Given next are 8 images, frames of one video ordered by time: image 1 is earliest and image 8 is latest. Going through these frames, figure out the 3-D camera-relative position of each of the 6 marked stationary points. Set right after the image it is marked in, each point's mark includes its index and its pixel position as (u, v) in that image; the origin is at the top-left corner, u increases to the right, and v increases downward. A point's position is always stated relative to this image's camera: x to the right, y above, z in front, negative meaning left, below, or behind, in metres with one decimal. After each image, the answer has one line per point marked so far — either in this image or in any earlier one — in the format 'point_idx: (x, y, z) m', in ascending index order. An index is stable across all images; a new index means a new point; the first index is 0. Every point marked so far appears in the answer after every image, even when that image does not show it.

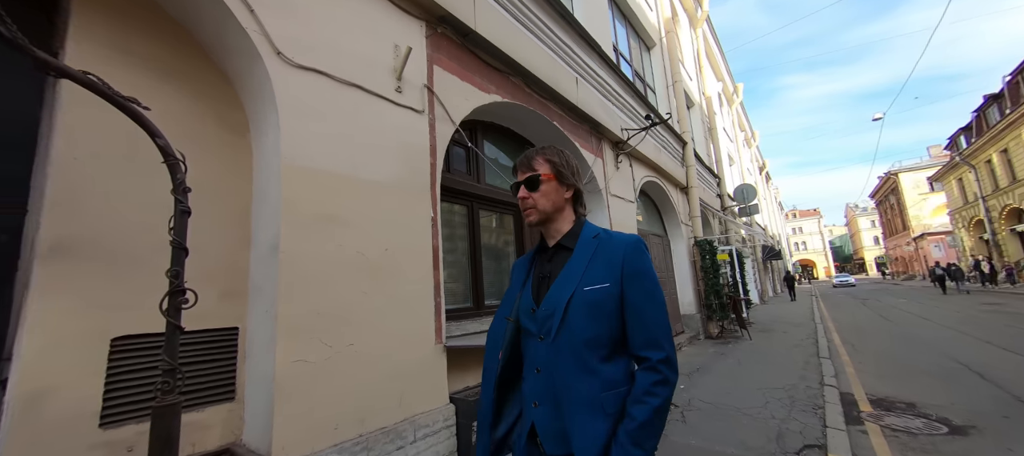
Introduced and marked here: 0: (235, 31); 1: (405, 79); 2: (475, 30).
0: (-1.8, +1.3, +2.3) m
1: (-1.0, +1.4, +3.3) m
2: (-0.4, +2.2, +4.0) m
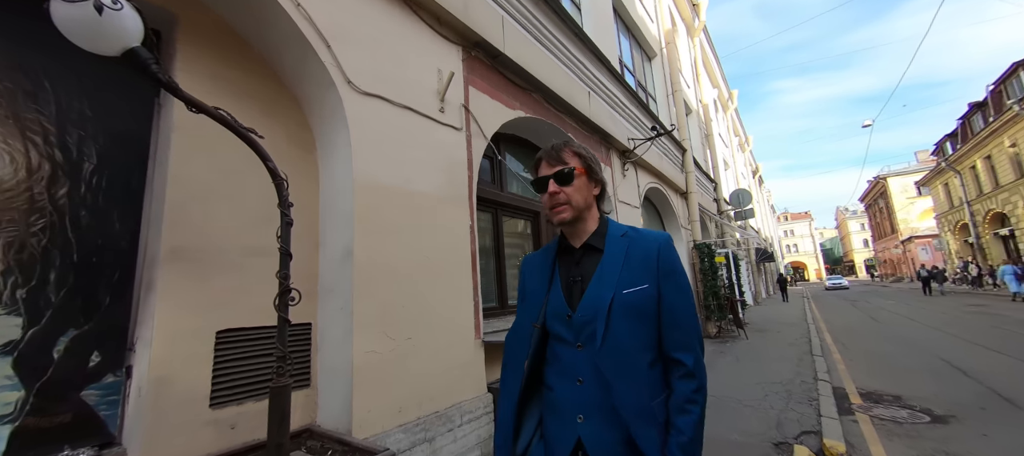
0: (-1.5, +1.3, +2.7) m
1: (-0.7, +1.3, +3.6) m
2: (-0.1, +2.2, +4.3) m
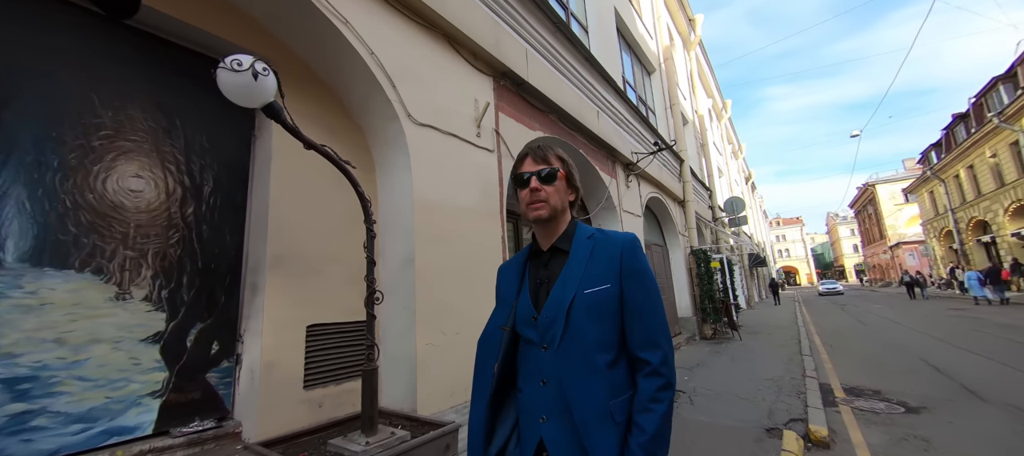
0: (-1.2, +1.2, +3.2) m
1: (-0.4, +1.2, +4.2) m
2: (+0.2, +2.0, +4.9) m
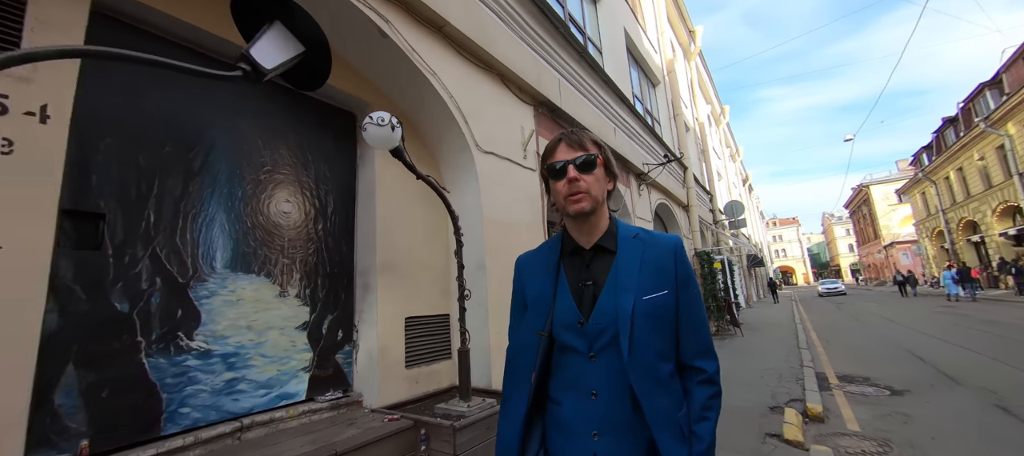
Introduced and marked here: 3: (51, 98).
0: (-0.6, +1.0, +3.9) m
1: (+0.2, +1.1, +4.9) m
2: (+0.7, +1.9, +5.6) m
3: (-2.6, +0.7, +2.0) m
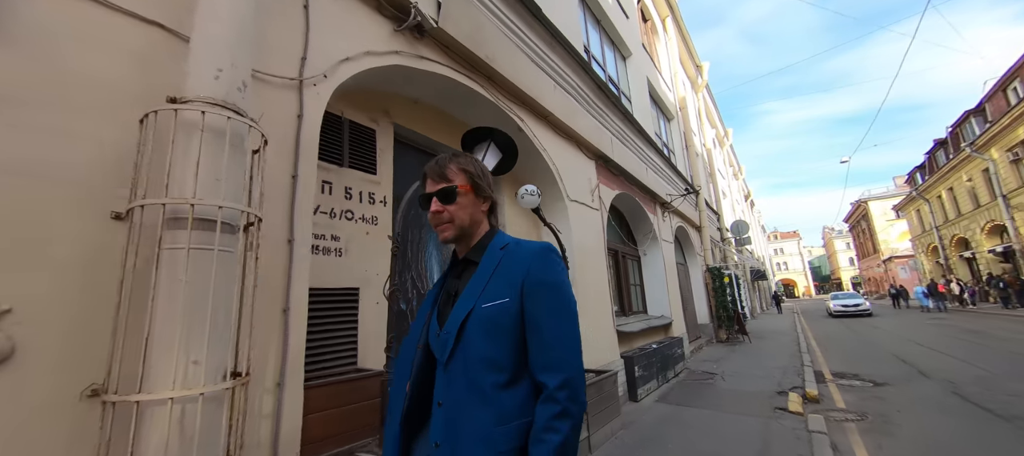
0: (+0.7, +0.6, +5.6) m
1: (+1.5, +0.6, +6.6) m
2: (+2.1, +1.4, +7.3) m
3: (-1.3, +0.4, +3.7) m
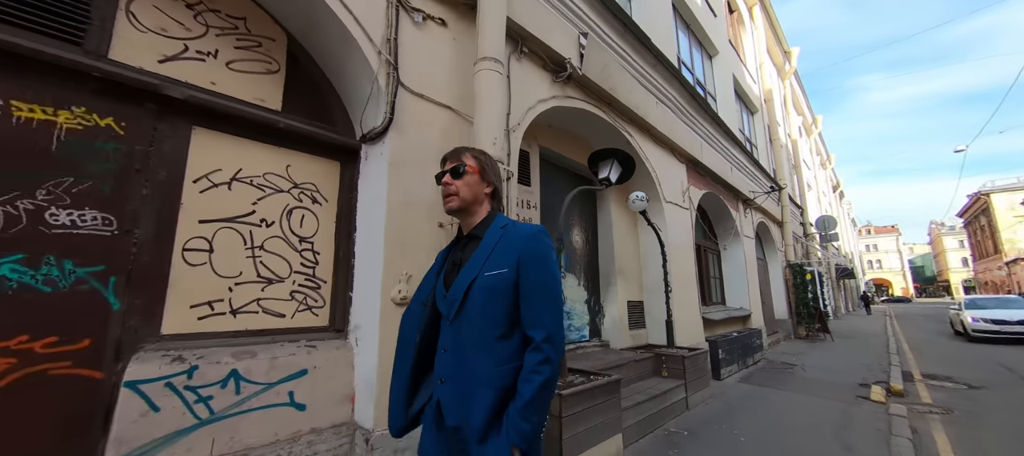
0: (+2.6, +0.7, +6.5) m
1: (+3.5, +0.7, +7.3) m
2: (+4.2, +1.5, +8.0) m
3: (+0.3, +0.4, +4.9) m
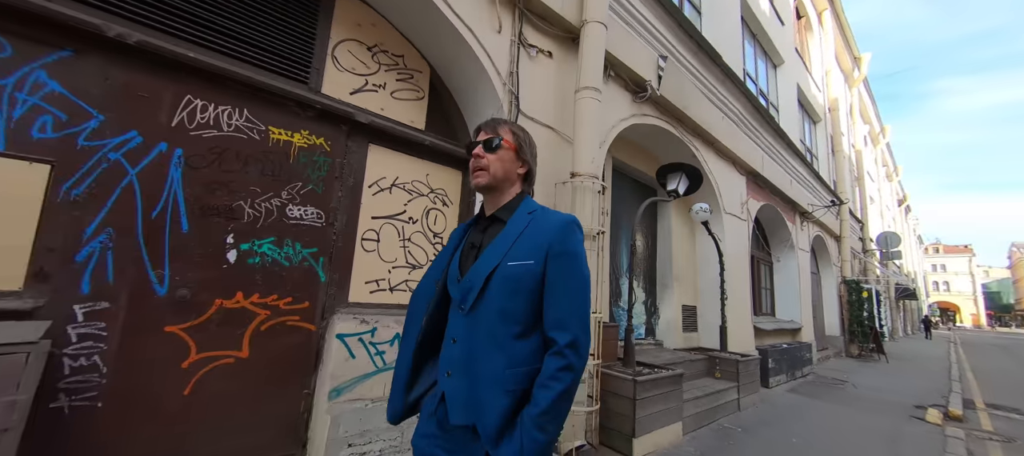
0: (+3.8, +0.5, +6.8) m
1: (+4.9, +0.5, +7.5) m
2: (+5.6, +1.2, +8.1) m
3: (+1.4, +0.3, +5.4) m
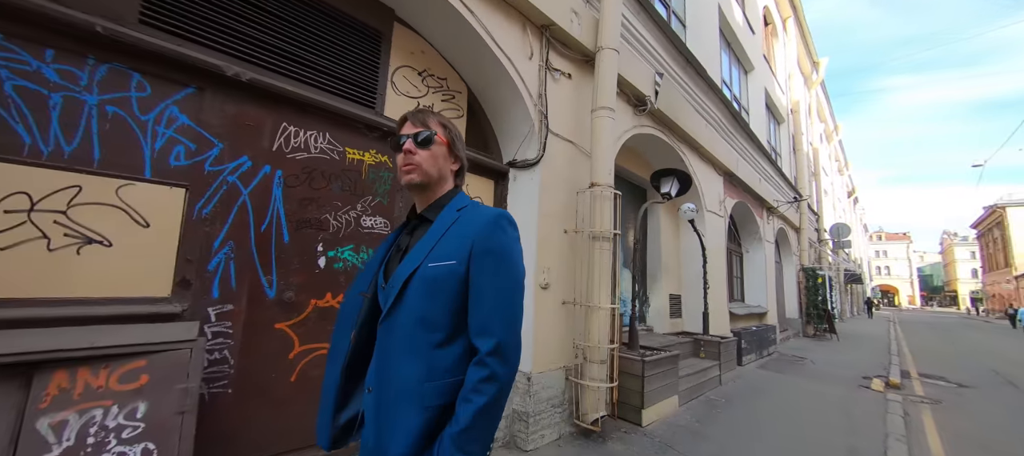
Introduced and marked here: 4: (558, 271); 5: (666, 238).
0: (+4.0, +0.5, +7.6) m
1: (+4.9, +0.6, +8.4) m
2: (+5.6, +1.3, +9.0) m
3: (+1.6, +0.3, +6.0) m
4: (+0.5, -0.5, +4.1) m
5: (+3.3, -0.2, +7.7) m
